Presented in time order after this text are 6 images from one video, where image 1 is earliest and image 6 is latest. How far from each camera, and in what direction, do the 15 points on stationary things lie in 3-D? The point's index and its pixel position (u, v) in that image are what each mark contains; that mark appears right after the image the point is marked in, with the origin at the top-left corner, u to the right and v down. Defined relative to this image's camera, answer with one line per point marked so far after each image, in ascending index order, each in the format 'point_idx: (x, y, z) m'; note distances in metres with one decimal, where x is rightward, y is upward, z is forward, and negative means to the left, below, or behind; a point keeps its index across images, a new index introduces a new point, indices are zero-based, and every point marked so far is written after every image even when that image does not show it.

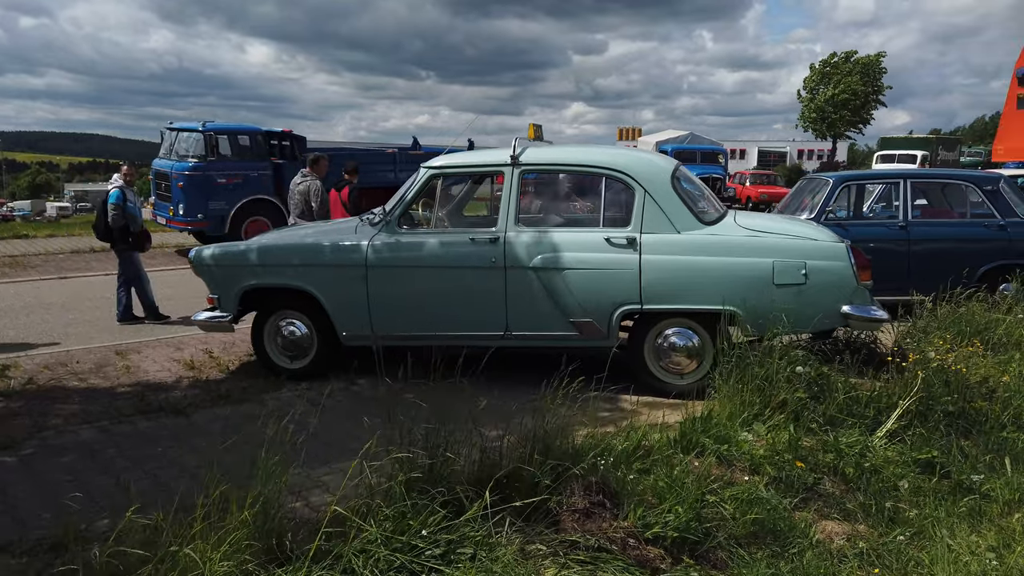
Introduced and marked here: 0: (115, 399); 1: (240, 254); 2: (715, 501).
0: (-2.8, -0.8, +5.5) m
1: (-2.1, +0.3, +6.0) m
2: (+0.9, -0.9, +3.3) m
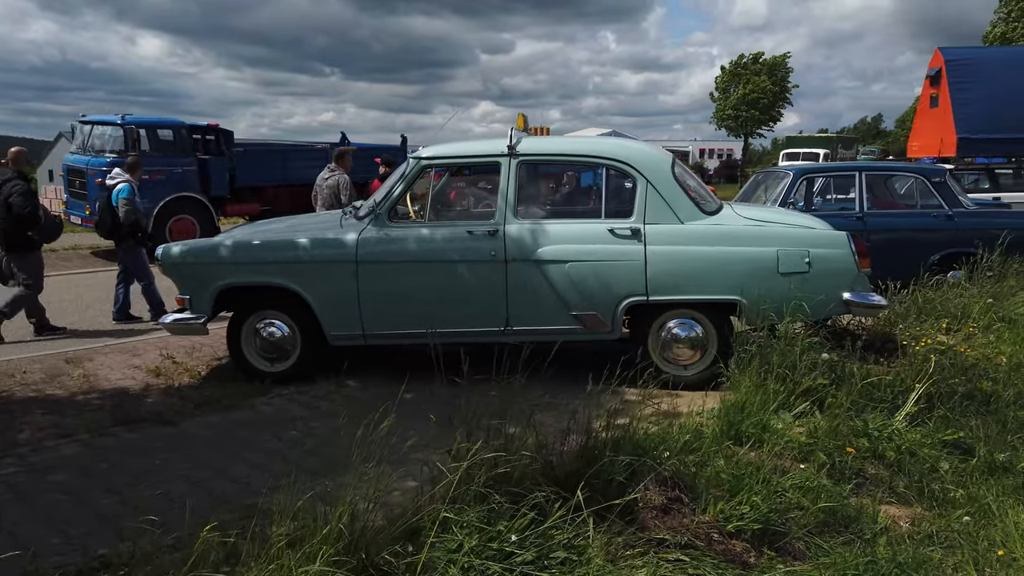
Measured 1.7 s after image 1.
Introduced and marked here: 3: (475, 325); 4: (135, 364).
0: (-2.7, -0.8, +5.0) m
1: (-2.1, +0.3, +5.6) m
2: (+1.1, -0.8, +3.3) m
3: (-0.3, -0.3, +5.5) m
4: (-3.1, -0.6, +6.3) m
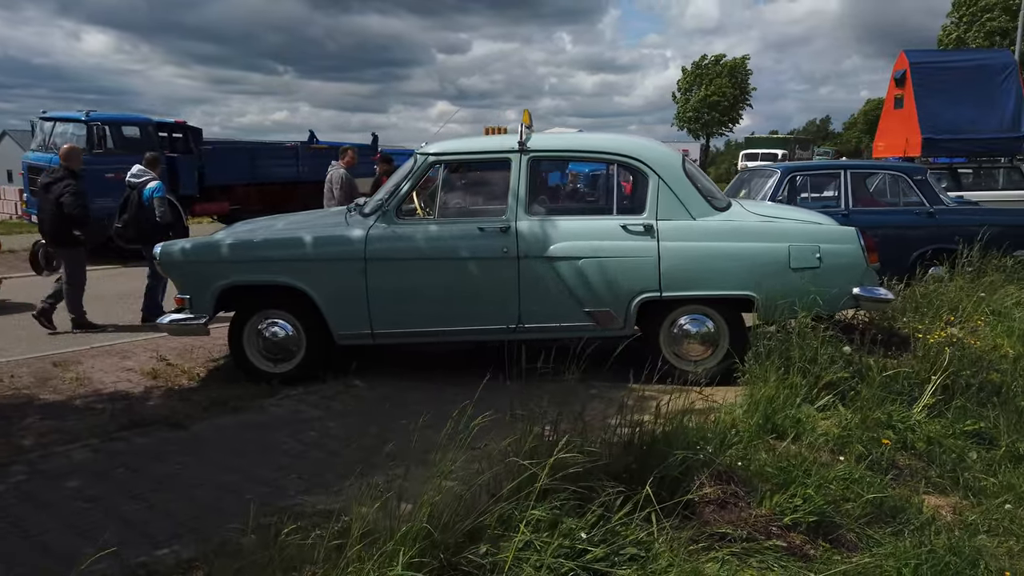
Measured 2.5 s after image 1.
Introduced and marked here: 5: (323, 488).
0: (-2.6, -0.8, +4.8) m
1: (-2.1, +0.3, +5.5) m
2: (+1.3, -0.8, +3.3) m
3: (-0.2, -0.2, +5.4) m
4: (-3.0, -0.6, +6.1) m
5: (-0.9, -0.9, +3.6) m
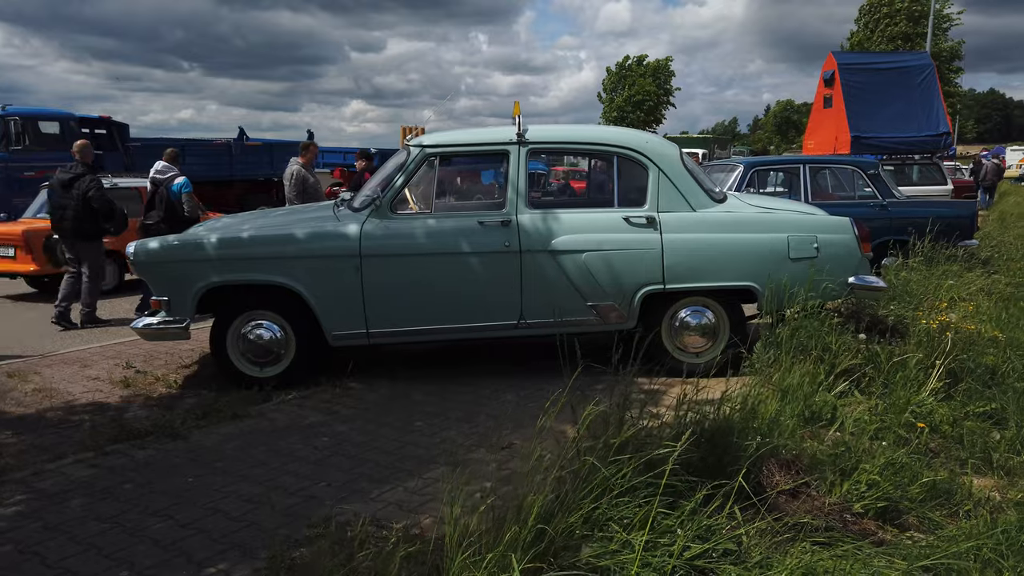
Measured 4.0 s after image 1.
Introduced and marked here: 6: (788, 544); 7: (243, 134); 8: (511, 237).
0: (-2.5, -0.8, +4.4) m
1: (-2.1, +0.3, +5.2) m
2: (+1.6, -0.7, +3.3) m
3: (-0.2, -0.2, +5.3) m
4: (-3.1, -0.6, +5.7) m
5: (-0.7, -0.9, +3.4) m
6: (+0.9, -0.9, +2.7) m
7: (-6.8, +3.9, +19.9) m
8: (0.0, +0.3, +5.2) m
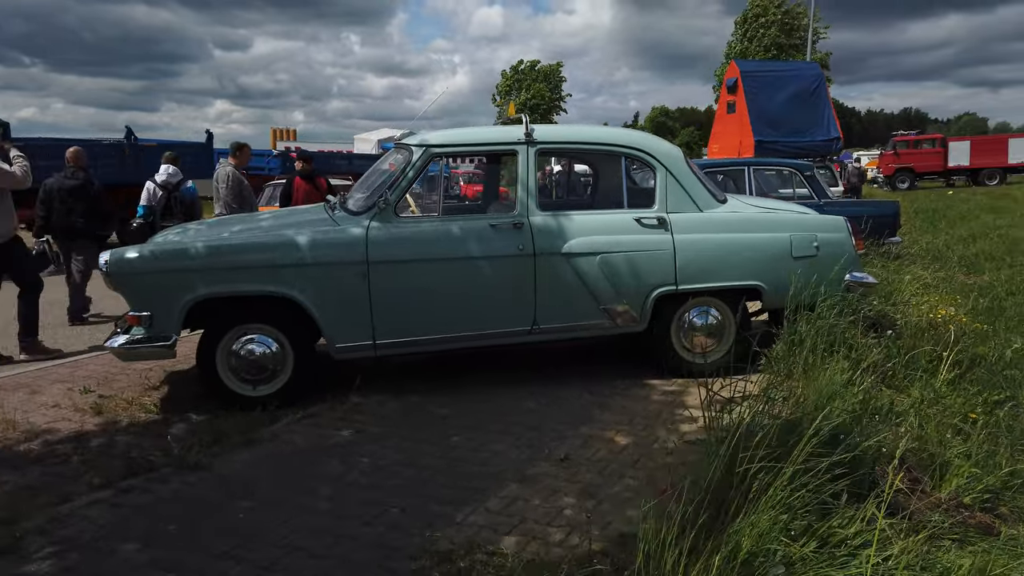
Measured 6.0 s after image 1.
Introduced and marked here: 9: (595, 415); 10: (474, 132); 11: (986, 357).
0: (-2.3, -0.9, +3.9) m
1: (-2.0, +0.2, +4.7) m
2: (+1.9, -0.7, +3.4) m
3: (-0.1, -0.2, +5.1) m
4: (-3.0, -0.7, +5.1) m
5: (-0.3, -0.9, +3.2) m
6: (+1.4, -0.9, +2.6) m
7: (-8.9, +3.7, +18.6) m
8: (+0.1, +0.3, +5.0) m
9: (+0.5, -0.7, +4.6) m
10: (-0.3, +1.1, +5.3) m
11: (+3.1, -0.4, +5.1) m
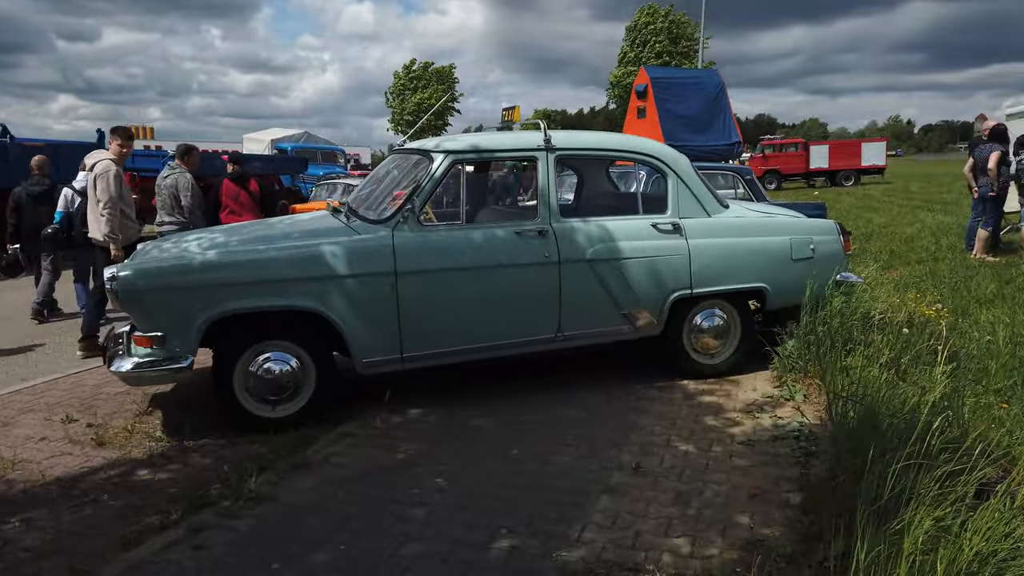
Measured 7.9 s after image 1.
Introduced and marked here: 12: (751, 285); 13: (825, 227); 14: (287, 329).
0: (-1.9, -1.0, +3.5) m
1: (-1.7, +0.1, +4.3) m
2: (+2.3, -0.7, +3.6) m
3: (+0.1, -0.3, +5.0) m
4: (-2.8, -0.9, +4.6) m
5: (+0.2, -1.0, +3.1) m
6: (+1.9, -0.9, +2.8) m
7: (-10.8, +3.4, +17.0) m
8: (+0.2, +0.3, +5.0) m
9: (+0.7, -0.8, +4.6) m
10: (-0.2, +1.0, +5.2) m
11: (+3.2, -0.4, +5.5) m
12: (+1.7, 0.0, +5.5) m
13: (+2.3, +0.5, +5.8) m
14: (-1.3, -0.2, +4.6) m
